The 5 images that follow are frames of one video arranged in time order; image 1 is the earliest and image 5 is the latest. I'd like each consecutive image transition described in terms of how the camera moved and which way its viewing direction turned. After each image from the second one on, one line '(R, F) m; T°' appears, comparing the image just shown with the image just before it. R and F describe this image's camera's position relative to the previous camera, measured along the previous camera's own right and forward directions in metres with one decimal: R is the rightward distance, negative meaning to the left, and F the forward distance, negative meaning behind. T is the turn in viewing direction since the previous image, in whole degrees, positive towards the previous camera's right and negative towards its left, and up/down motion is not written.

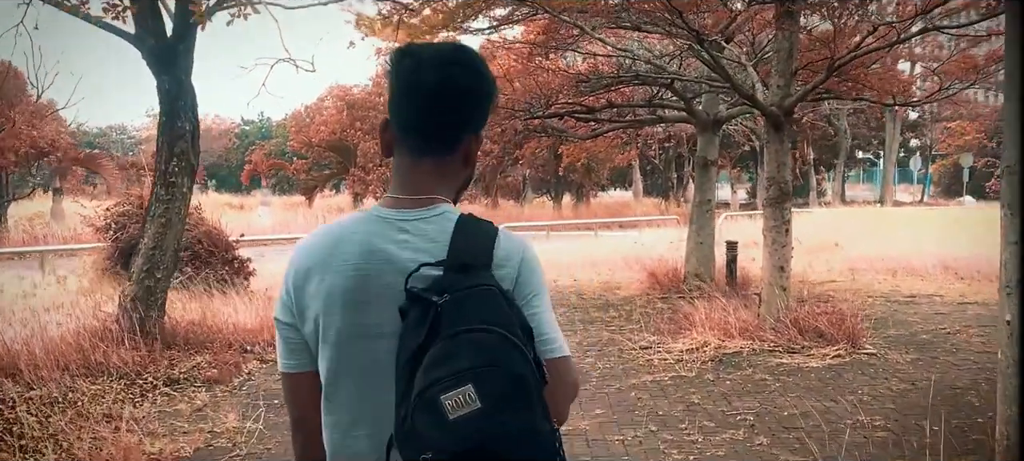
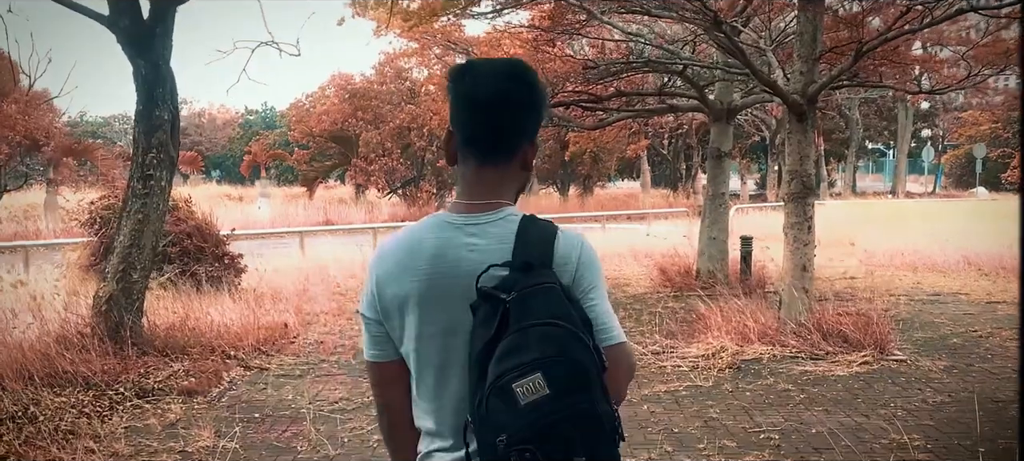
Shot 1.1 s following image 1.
(0.0, +0.5) m; 0°
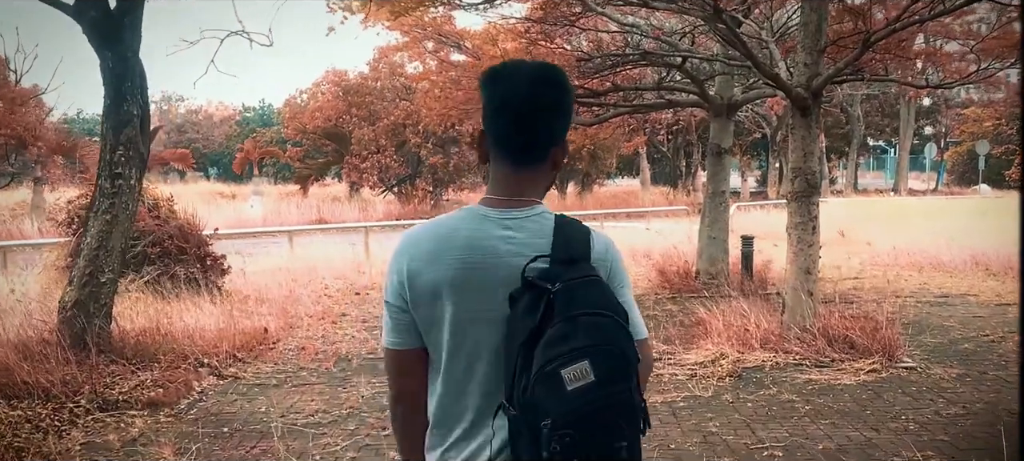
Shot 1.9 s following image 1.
(+0.1, +0.3) m; 0°
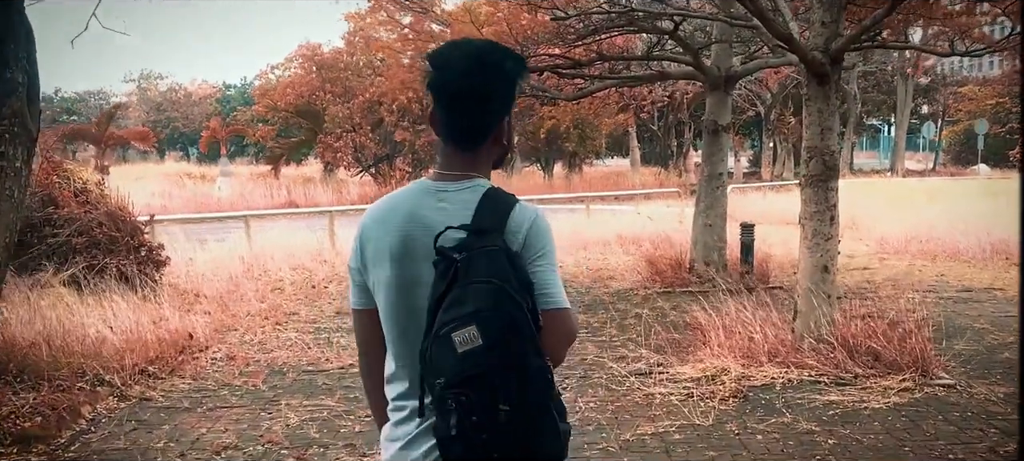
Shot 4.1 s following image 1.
(+0.2, +1.0) m; +1°
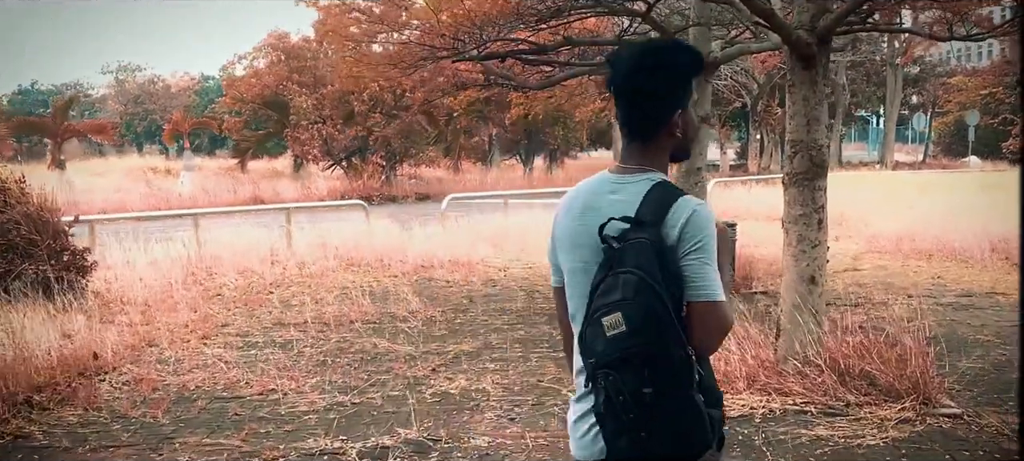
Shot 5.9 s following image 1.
(+0.3, +0.7) m; +1°
